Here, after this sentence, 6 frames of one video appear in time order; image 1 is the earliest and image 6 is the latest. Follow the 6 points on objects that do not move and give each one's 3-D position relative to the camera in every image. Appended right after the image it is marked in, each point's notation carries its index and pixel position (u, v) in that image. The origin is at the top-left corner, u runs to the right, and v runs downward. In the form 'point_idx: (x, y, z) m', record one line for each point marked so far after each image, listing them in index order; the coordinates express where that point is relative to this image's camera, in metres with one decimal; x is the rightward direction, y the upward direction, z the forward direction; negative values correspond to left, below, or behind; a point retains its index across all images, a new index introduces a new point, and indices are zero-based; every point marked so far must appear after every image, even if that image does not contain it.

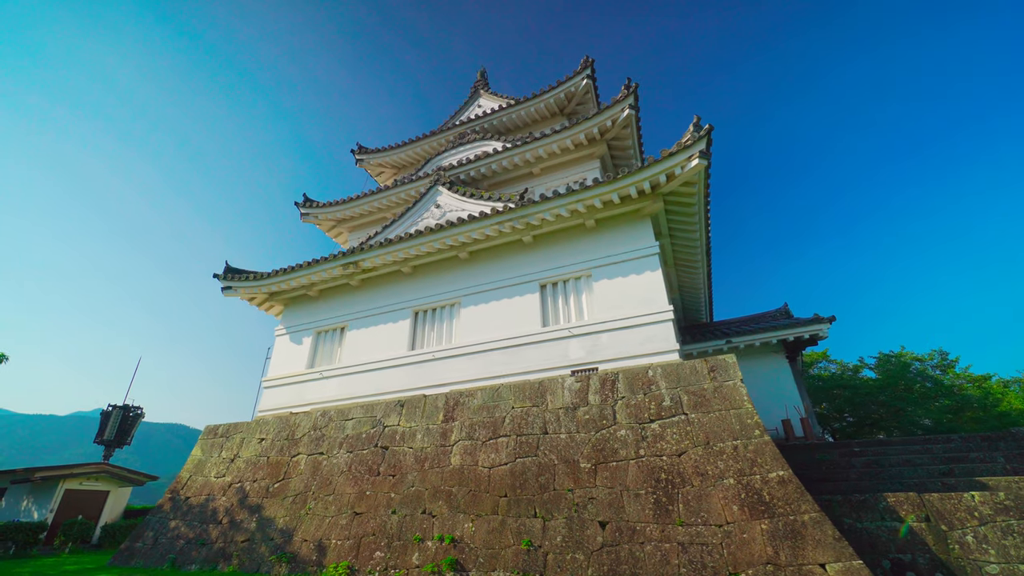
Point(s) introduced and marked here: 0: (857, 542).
0: (+3.8, -2.8, +4.5) m
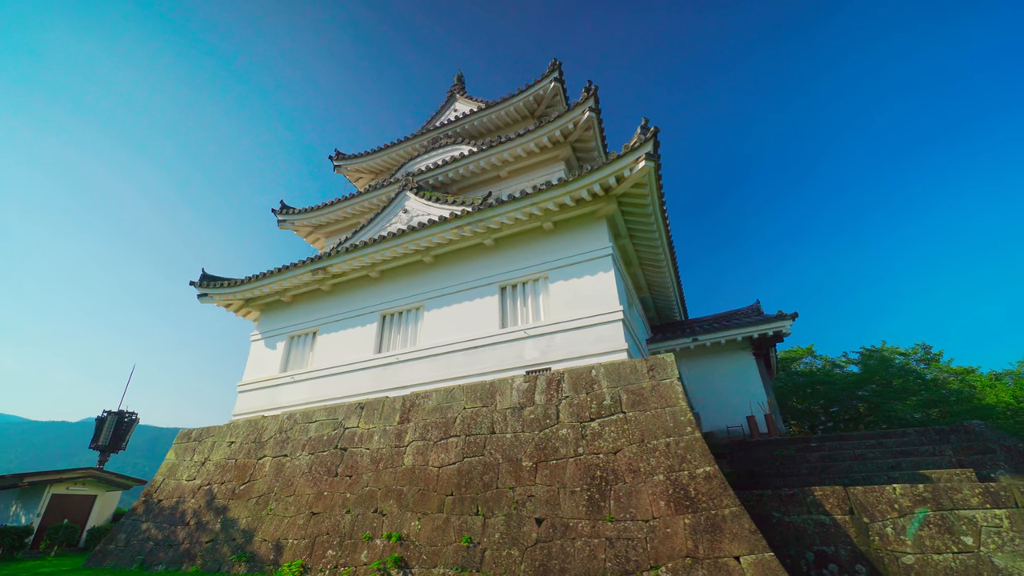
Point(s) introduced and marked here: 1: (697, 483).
0: (+3.0, -2.8, +4.6) m
1: (+2.0, -2.1, +4.5) m
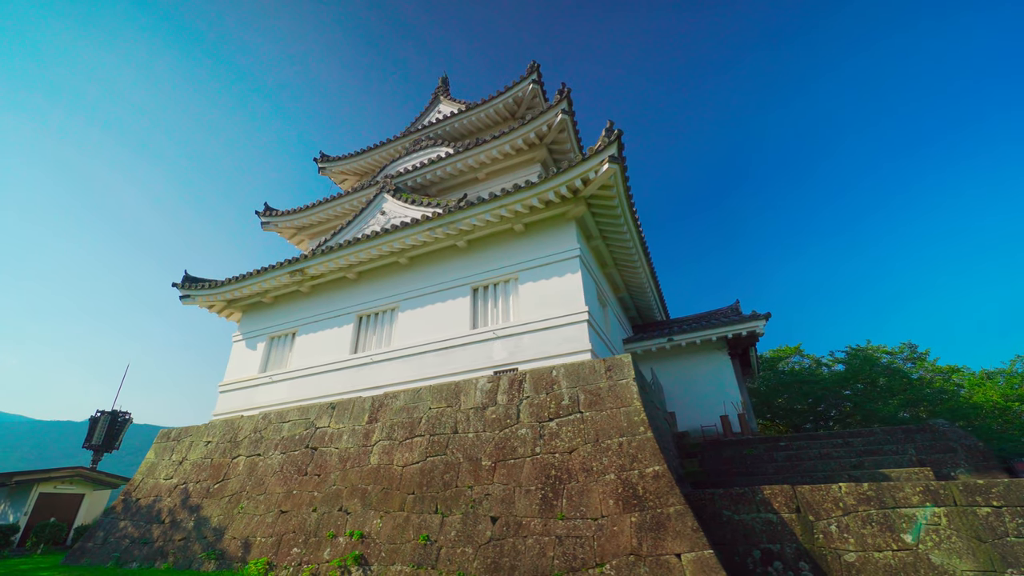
0: (+2.5, -2.8, +4.7) m
1: (+1.5, -2.1, +4.6) m
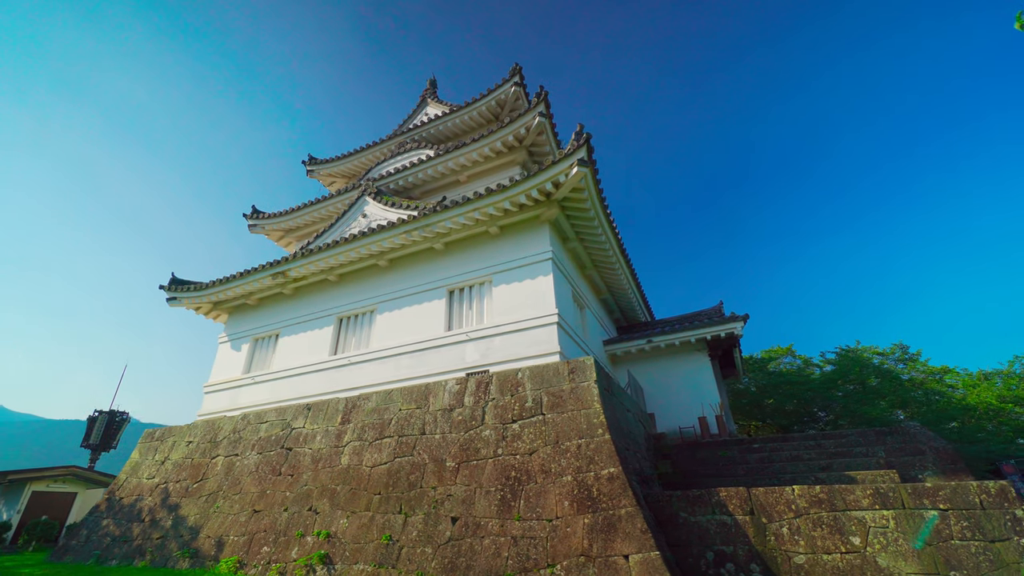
0: (+2.0, -2.8, +4.7) m
1: (+1.0, -2.2, +4.6) m
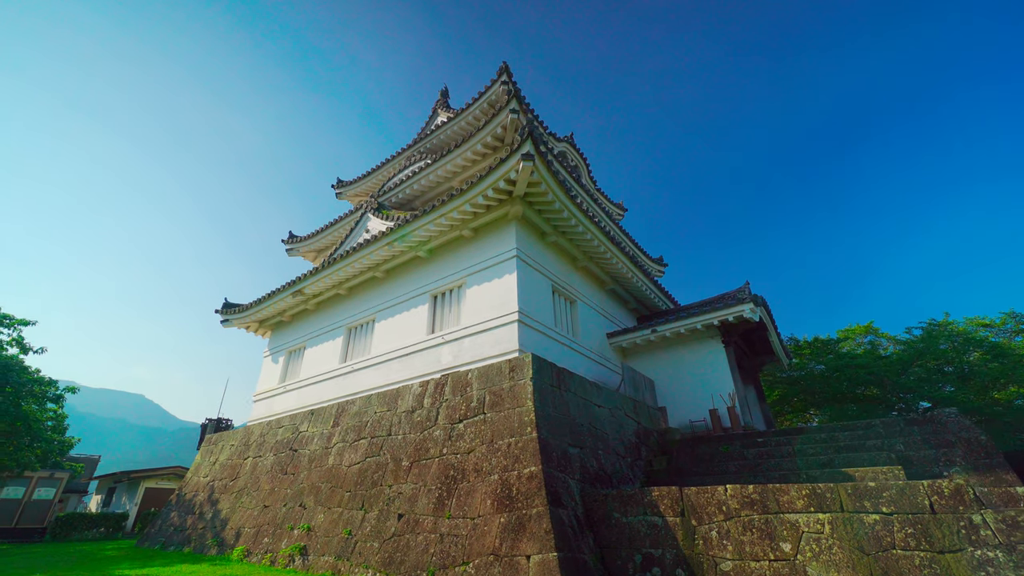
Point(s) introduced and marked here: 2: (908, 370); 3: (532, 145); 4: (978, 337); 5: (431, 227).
0: (+1.1, -2.7, +4.5) m
1: (+0.1, -2.2, +4.6) m
2: (+12.4, -2.6, +12.9) m
3: (+0.3, +2.3, +6.5) m
4: (+14.7, -1.5, +13.0) m
5: (-1.6, +1.2, +8.0) m
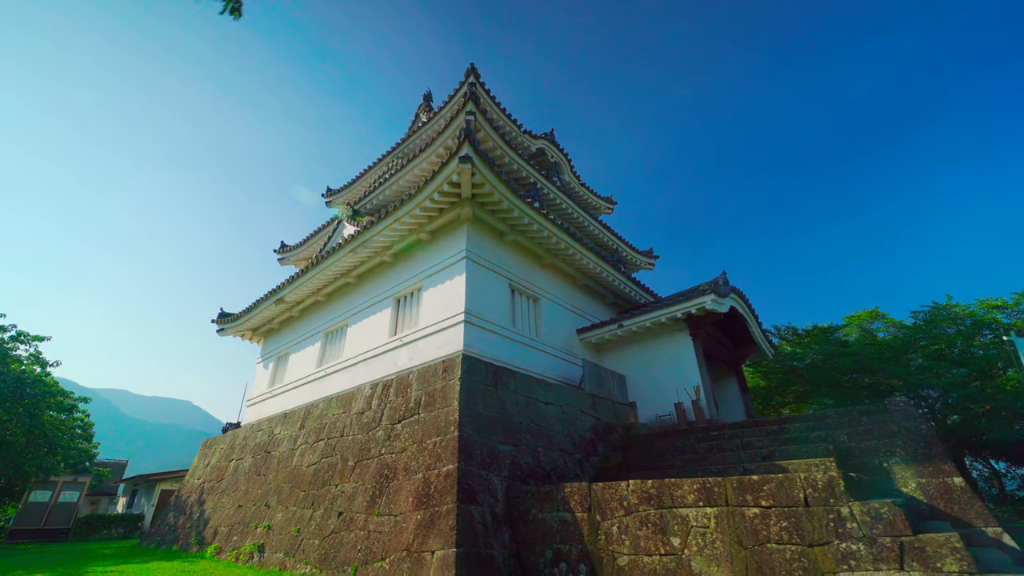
0: (+0.2, -2.7, +4.5) m
1: (-0.8, -2.2, +4.7) m
2: (+11.9, -2.1, +12.3) m
3: (-0.7, +2.3, +6.6) m
4: (+14.2, -0.9, +12.3) m
5: (-2.4, +1.1, +8.2) m
